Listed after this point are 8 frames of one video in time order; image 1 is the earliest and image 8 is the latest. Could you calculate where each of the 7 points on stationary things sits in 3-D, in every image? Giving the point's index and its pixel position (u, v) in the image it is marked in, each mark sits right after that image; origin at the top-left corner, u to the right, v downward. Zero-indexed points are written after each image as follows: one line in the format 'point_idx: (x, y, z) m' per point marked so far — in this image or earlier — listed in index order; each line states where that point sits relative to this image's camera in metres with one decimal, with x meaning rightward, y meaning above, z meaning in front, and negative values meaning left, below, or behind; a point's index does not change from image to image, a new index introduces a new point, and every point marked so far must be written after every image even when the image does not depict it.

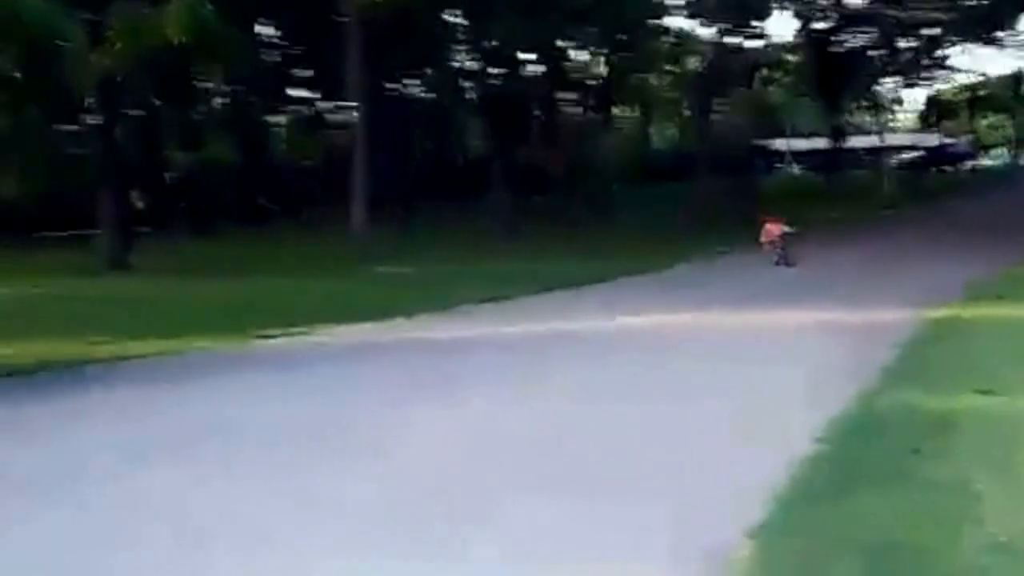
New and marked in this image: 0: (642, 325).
0: (+1.3, -0.4, +19.3) m
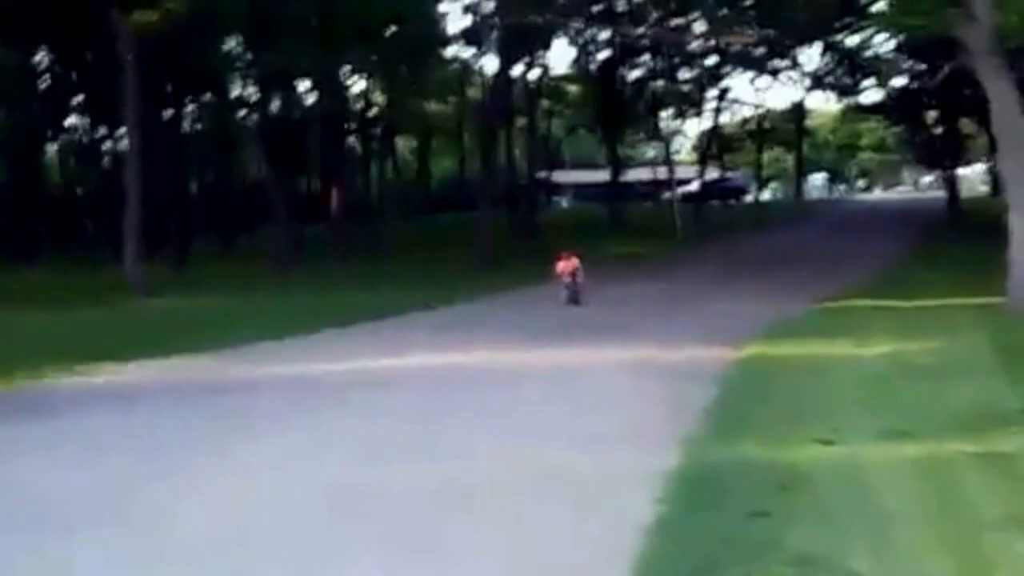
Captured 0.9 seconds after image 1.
0: (-0.8, -0.8, +18.3) m
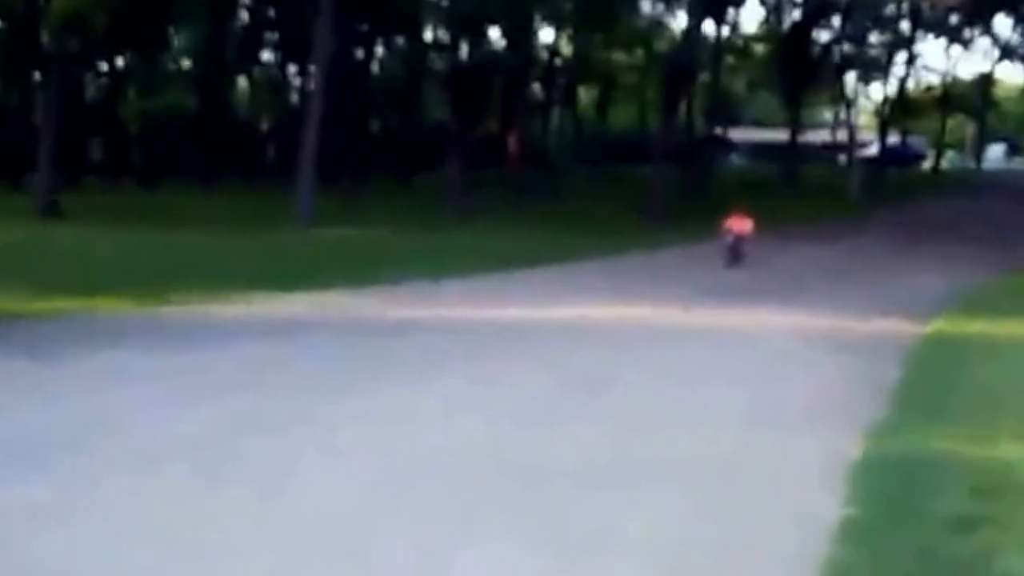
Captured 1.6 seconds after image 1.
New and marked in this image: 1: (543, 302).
0: (+0.9, -0.3, +18.3) m
1: (+0.3, -0.2, +19.9) m
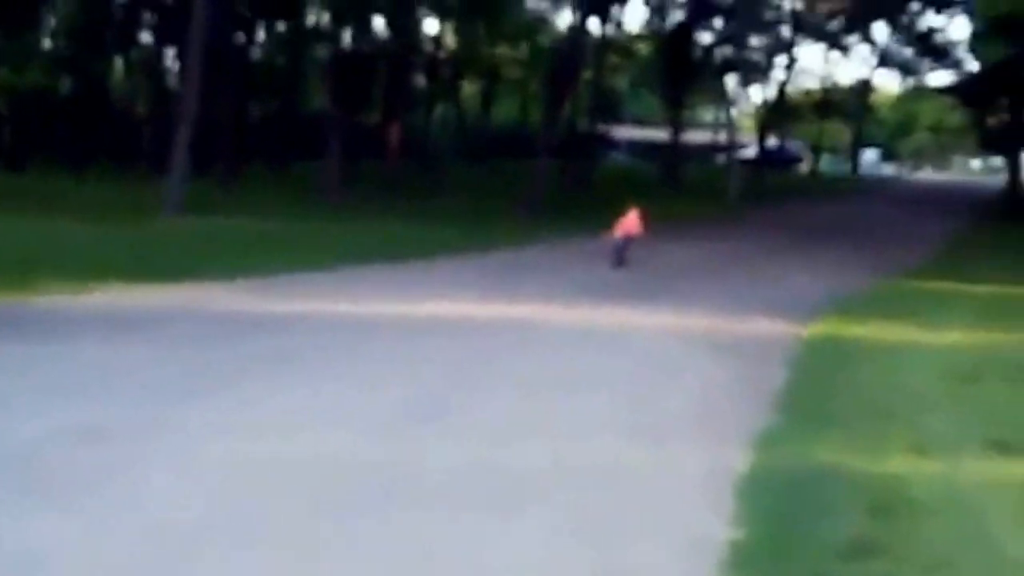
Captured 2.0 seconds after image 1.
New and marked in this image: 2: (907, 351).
0: (-0.3, -0.3, +17.9) m
1: (-0.9, -0.1, +19.5) m
2: (+3.4, -0.5, +16.3) m
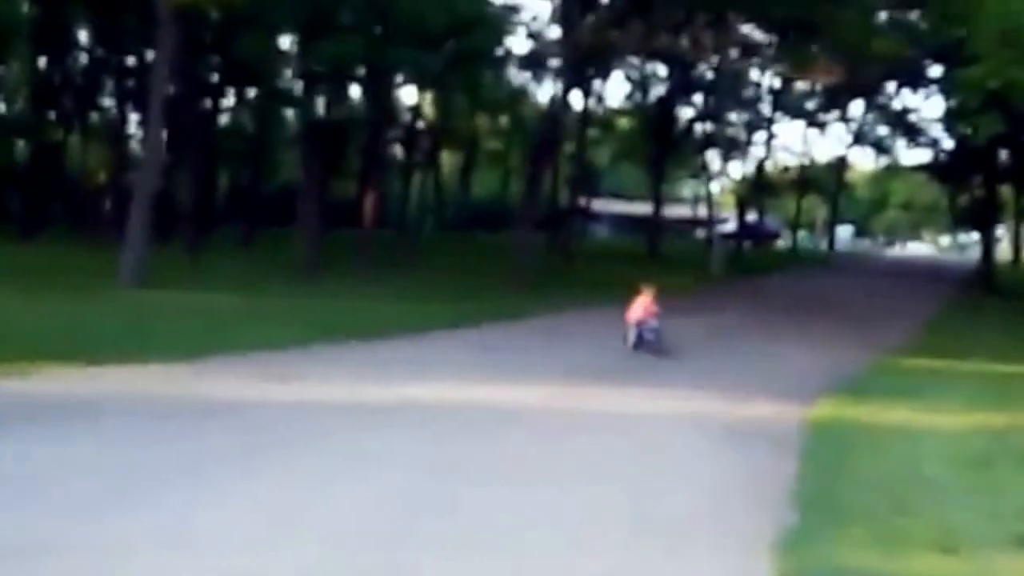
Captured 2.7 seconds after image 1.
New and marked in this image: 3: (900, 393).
0: (-0.4, -1.0, +17.1) m
1: (-1.1, -0.9, +18.7) m
2: (+3.2, -1.2, +15.5) m
3: (+4.1, -1.1, +20.0) m
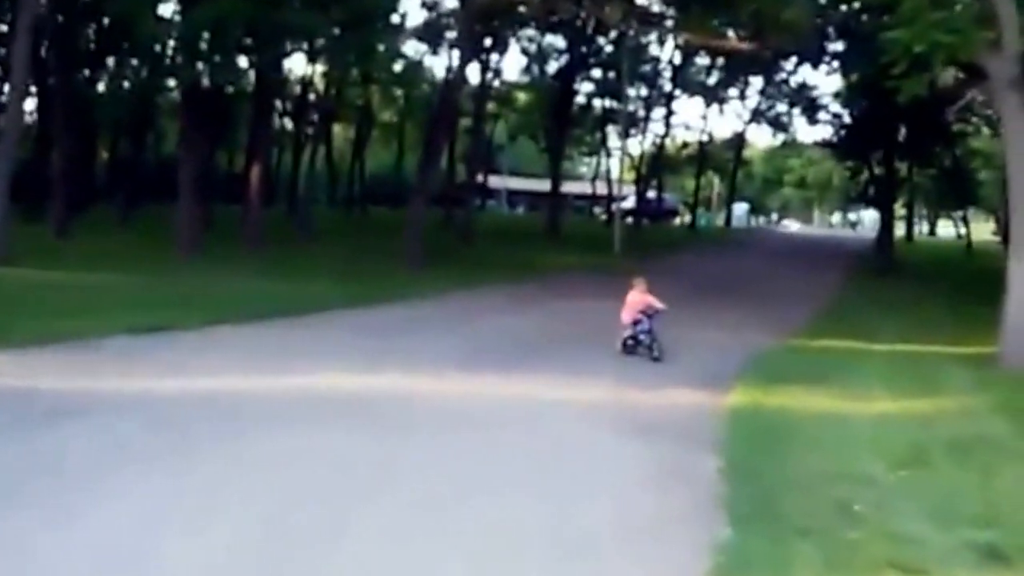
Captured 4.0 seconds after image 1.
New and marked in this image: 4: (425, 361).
0: (-1.3, -0.8, +15.7) m
1: (-2.1, -0.7, +17.3) m
2: (+2.5, -1.0, +14.3) m
3: (+3.0, -0.9, +18.8) m
4: (-0.8, -0.7, +18.4) m
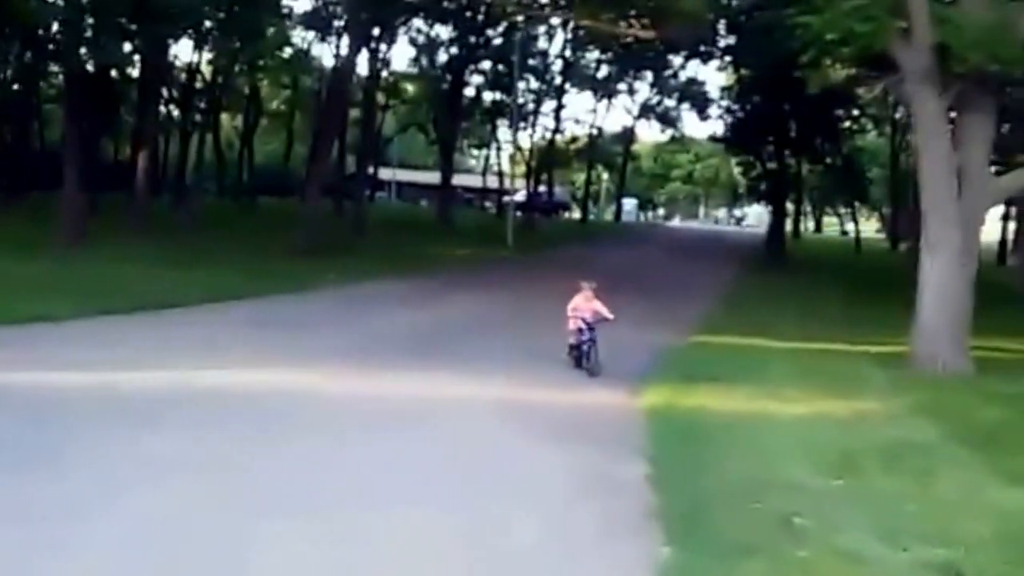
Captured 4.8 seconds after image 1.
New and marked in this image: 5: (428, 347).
0: (-2.0, -0.7, +14.9) m
1: (-2.9, -0.6, +16.4) m
2: (+1.8, -1.0, +13.7) m
3: (+2.1, -0.8, +18.3) m
4: (-1.8, -0.6, +17.6) m
5: (-0.8, -0.6, +19.4) m
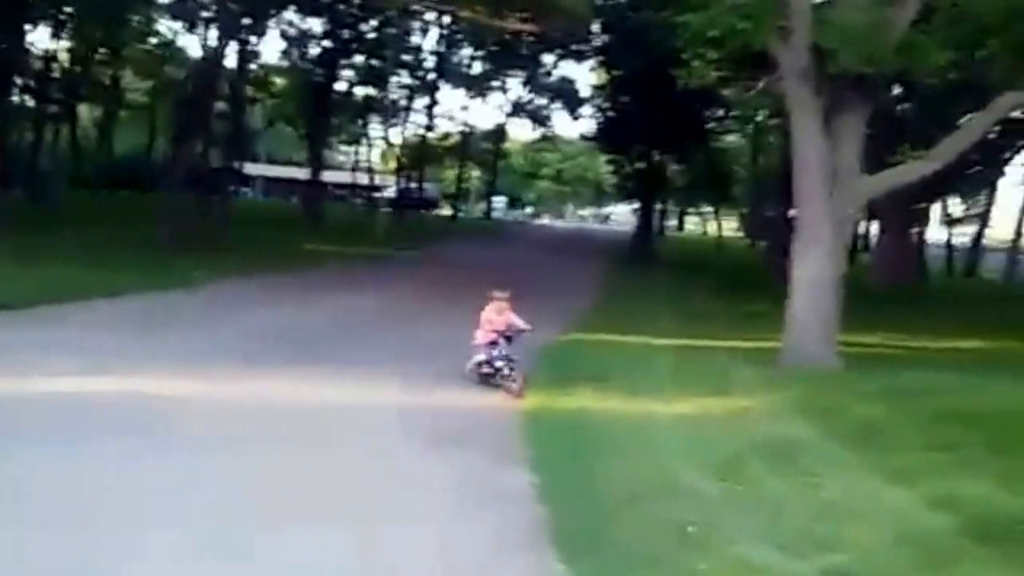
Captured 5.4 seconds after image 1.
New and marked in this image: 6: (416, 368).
0: (-2.9, -0.7, +14.3) m
1: (-3.9, -0.6, +15.8) m
2: (+0.9, -1.0, +13.4) m
3: (+0.9, -0.8, +18.0) m
4: (-2.9, -0.6, +17.0) m
5: (-2.1, -0.6, +18.9) m
6: (-0.9, -0.7, +17.7) m
